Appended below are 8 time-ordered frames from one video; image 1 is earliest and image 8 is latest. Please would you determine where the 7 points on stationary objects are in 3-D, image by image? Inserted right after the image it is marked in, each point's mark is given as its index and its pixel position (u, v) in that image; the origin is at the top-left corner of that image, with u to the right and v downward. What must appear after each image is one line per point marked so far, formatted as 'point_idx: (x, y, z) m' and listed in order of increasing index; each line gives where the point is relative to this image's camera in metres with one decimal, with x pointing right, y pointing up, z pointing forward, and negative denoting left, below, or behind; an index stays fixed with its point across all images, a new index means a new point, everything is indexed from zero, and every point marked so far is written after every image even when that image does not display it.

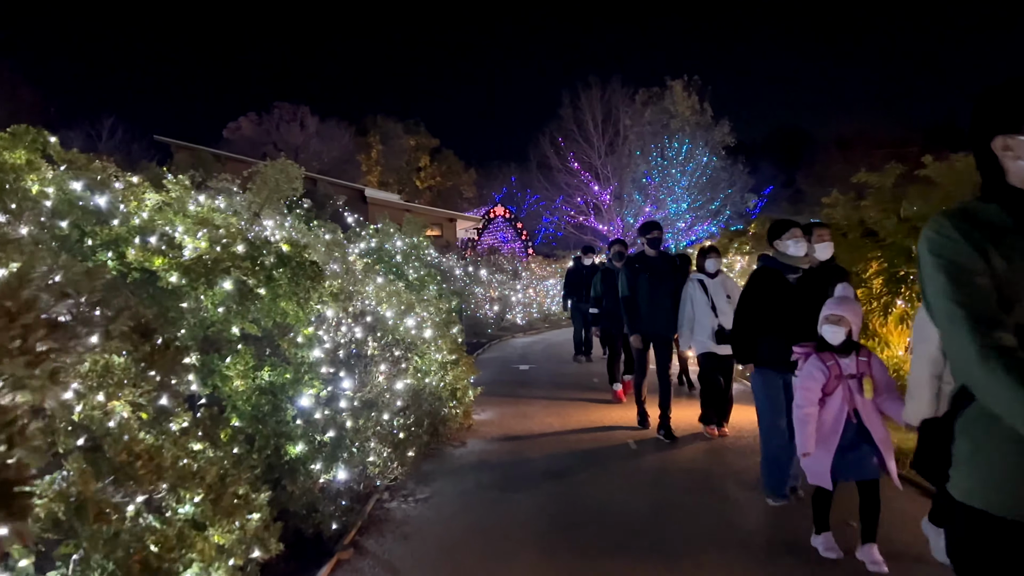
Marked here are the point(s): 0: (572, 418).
0: (+0.7, -1.5, +8.0) m
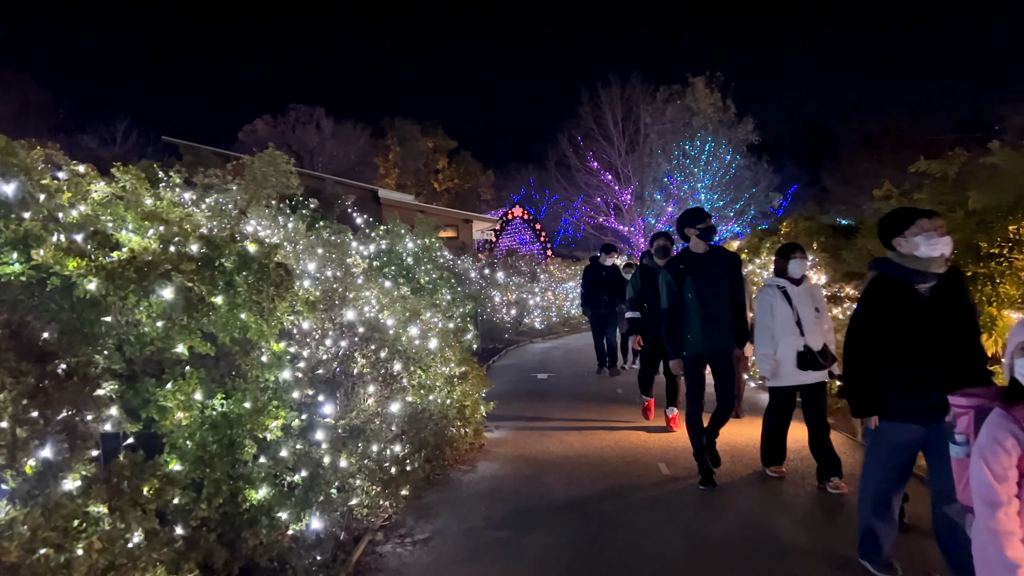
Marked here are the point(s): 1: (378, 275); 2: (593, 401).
0: (+0.9, -1.5, +7.2) m
1: (-1.8, +0.1, +9.5) m
2: (+1.1, -1.5, +9.1) m
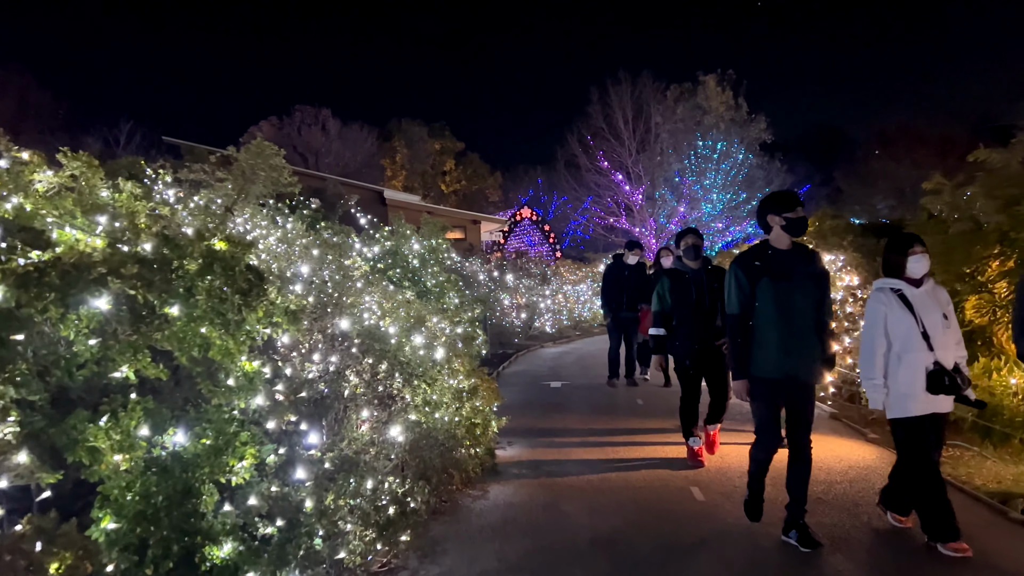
0: (+1.0, -1.6, +6.5) m
1: (-1.6, +0.1, +8.8) m
2: (+1.2, -1.5, +8.4) m
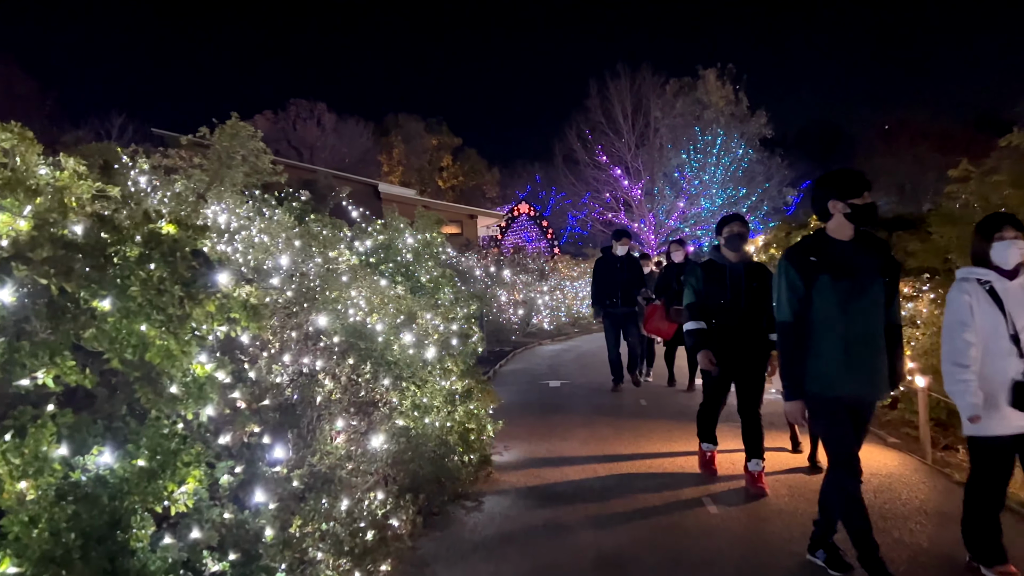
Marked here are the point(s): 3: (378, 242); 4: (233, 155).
0: (+1.0, -1.5, +6.0) m
1: (-1.7, +0.2, +8.4) m
2: (+1.2, -1.4, +8.0) m
3: (-2.0, +0.7, +10.5) m
4: (-2.4, +1.2, +6.2) m
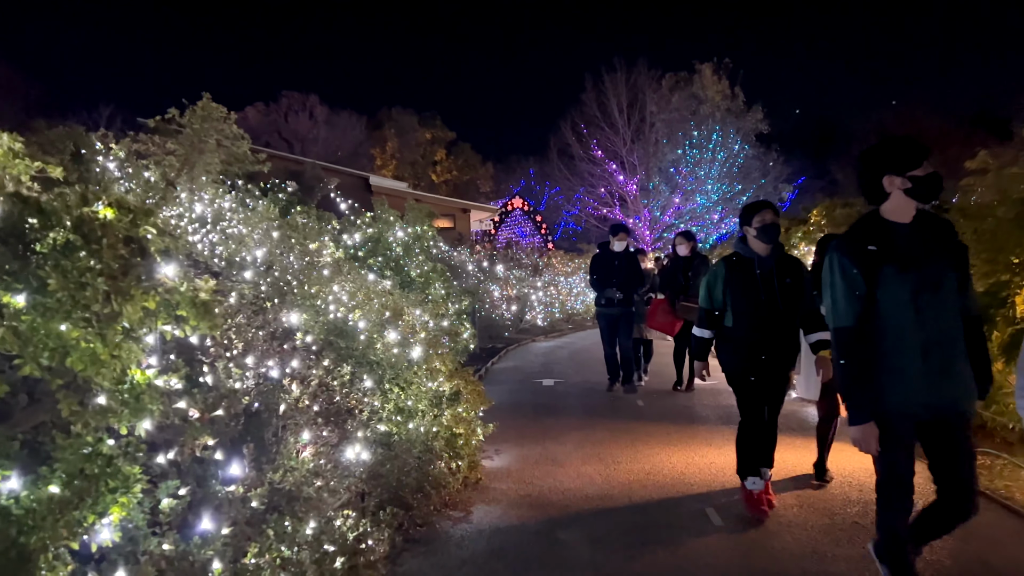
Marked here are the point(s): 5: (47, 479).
0: (+0.9, -1.5, +5.7) m
1: (-1.8, +0.2, +8.0) m
2: (+1.1, -1.4, +7.6) m
3: (-2.1, +0.8, +10.2) m
4: (-2.5, +1.2, +5.8) m
5: (-1.3, -0.5, +1.9) m
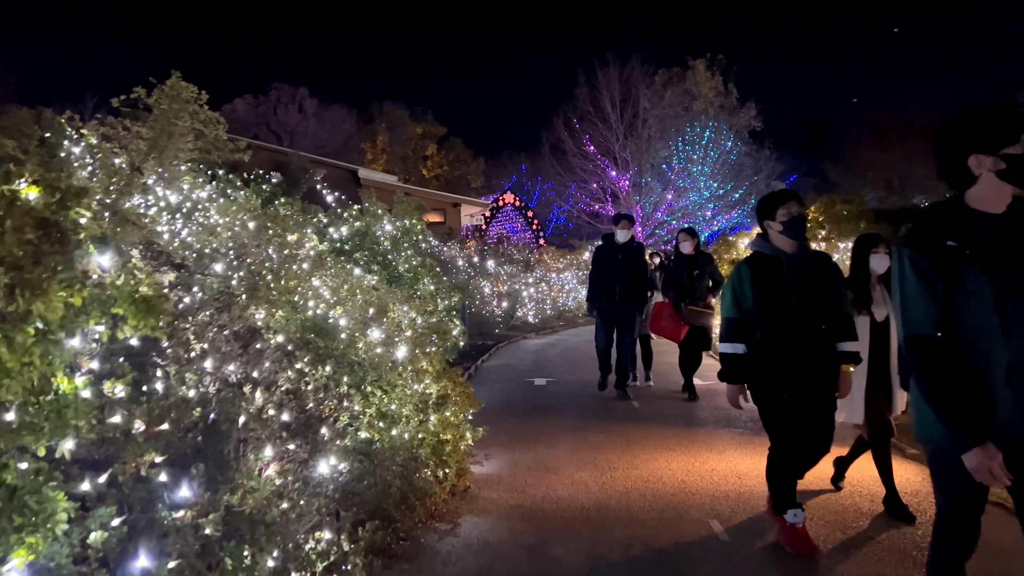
0: (+0.8, -1.5, +5.4) m
1: (-1.8, +0.3, +7.6) m
2: (+1.0, -1.4, +7.3) m
3: (-2.2, +0.8, +9.8) m
4: (-2.5, +1.3, +5.4) m
5: (-1.3, -0.5, +1.5) m
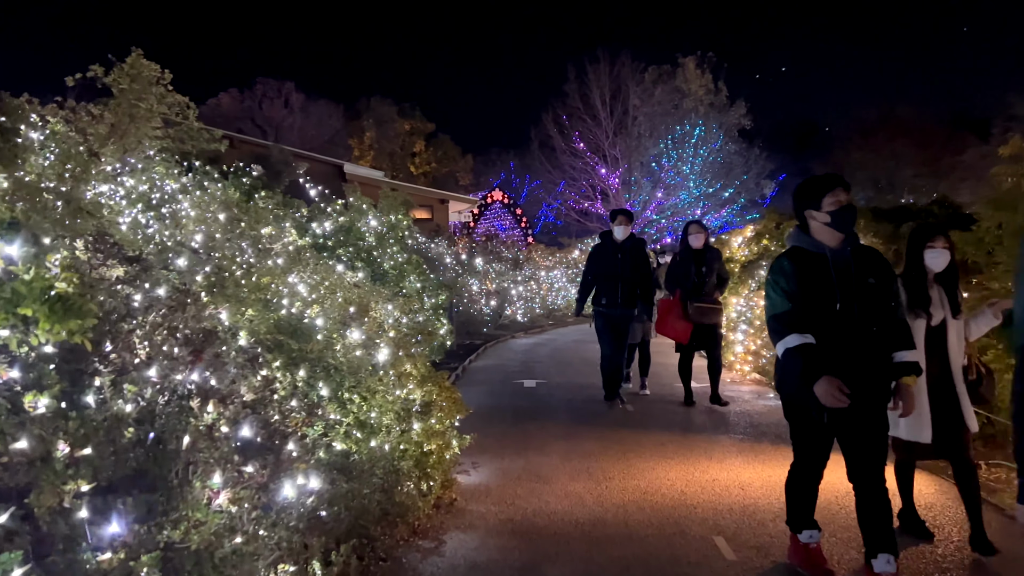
0: (+0.7, -1.5, +5.0) m
1: (-2.0, +0.3, +7.2) m
2: (+0.9, -1.4, +7.0) m
3: (-2.4, +0.9, +9.4) m
4: (-2.6, +1.3, +5.0) m
5: (-1.3, -0.5, +1.2) m
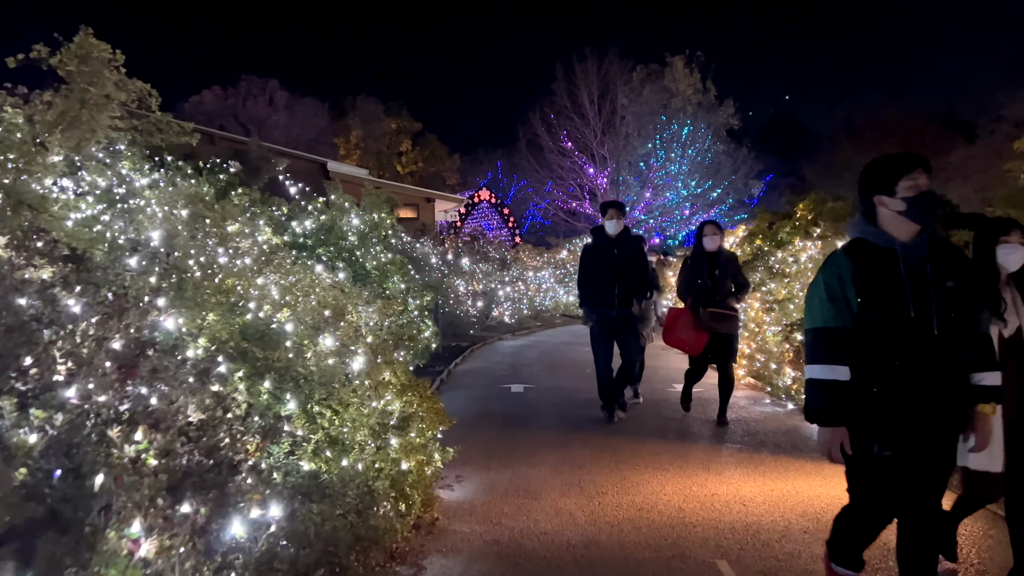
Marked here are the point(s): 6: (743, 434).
0: (+0.6, -1.5, +4.7) m
1: (-2.1, +0.3, +6.9) m
2: (+0.7, -1.4, +6.7) m
3: (-2.6, +0.9, +9.0) m
4: (-2.7, +1.3, +4.6) m
5: (-1.3, -0.5, +0.8) m
6: (+2.2, -1.4, +6.6) m
